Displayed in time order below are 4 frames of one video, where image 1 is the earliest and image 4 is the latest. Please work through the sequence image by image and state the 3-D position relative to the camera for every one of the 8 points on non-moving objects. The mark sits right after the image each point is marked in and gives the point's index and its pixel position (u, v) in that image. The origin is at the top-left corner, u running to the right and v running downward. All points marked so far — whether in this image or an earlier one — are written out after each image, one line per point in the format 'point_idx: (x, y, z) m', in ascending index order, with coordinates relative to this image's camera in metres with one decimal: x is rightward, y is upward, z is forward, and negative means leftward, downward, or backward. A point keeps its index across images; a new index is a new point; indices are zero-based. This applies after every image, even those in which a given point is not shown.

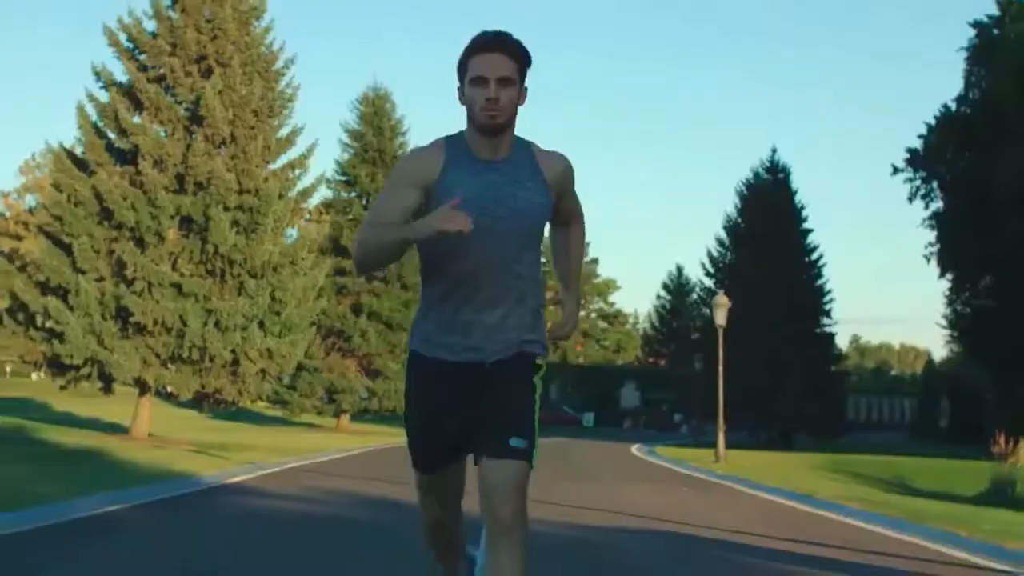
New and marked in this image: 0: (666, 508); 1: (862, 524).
0: (+1.8, -2.4, +17.2) m
1: (+3.5, -2.3, +15.2) m
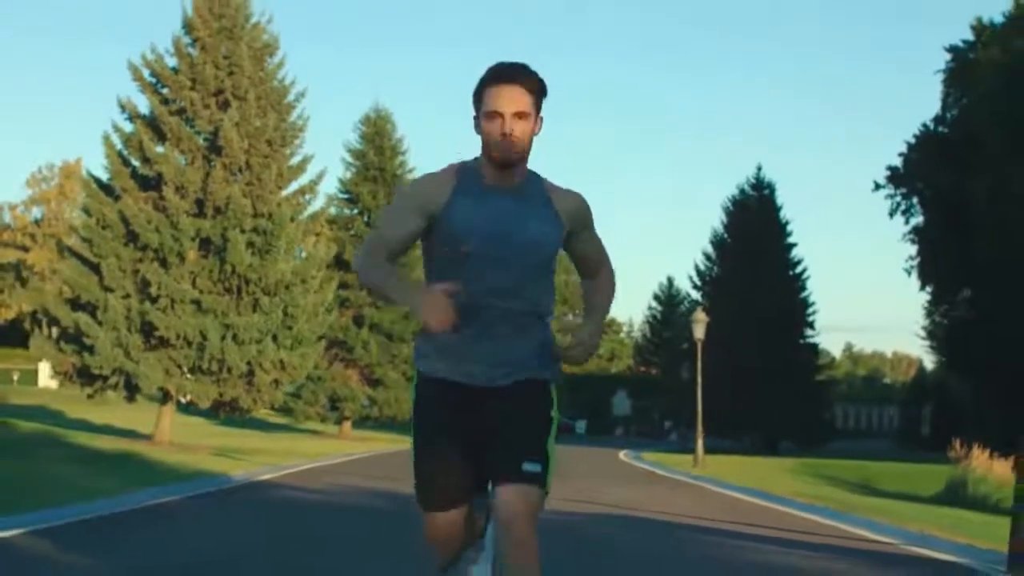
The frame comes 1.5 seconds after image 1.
0: (+1.7, -2.6, +18.6) m
1: (+3.4, -2.5, +16.5) m
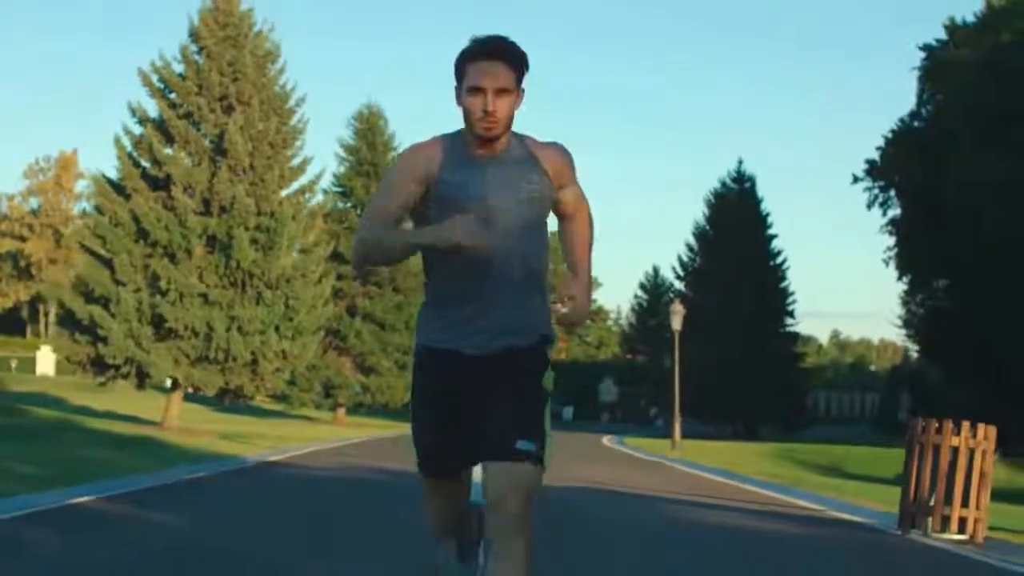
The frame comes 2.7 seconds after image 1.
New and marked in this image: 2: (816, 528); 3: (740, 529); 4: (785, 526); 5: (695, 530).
0: (+1.6, -2.5, +19.7) m
1: (+3.3, -2.5, +17.7) m
2: (+2.8, -2.2, +13.8) m
3: (+2.0, -2.1, +13.3) m
4: (+2.5, -2.2, +13.9) m
5: (+1.6, -2.1, +13.0) m
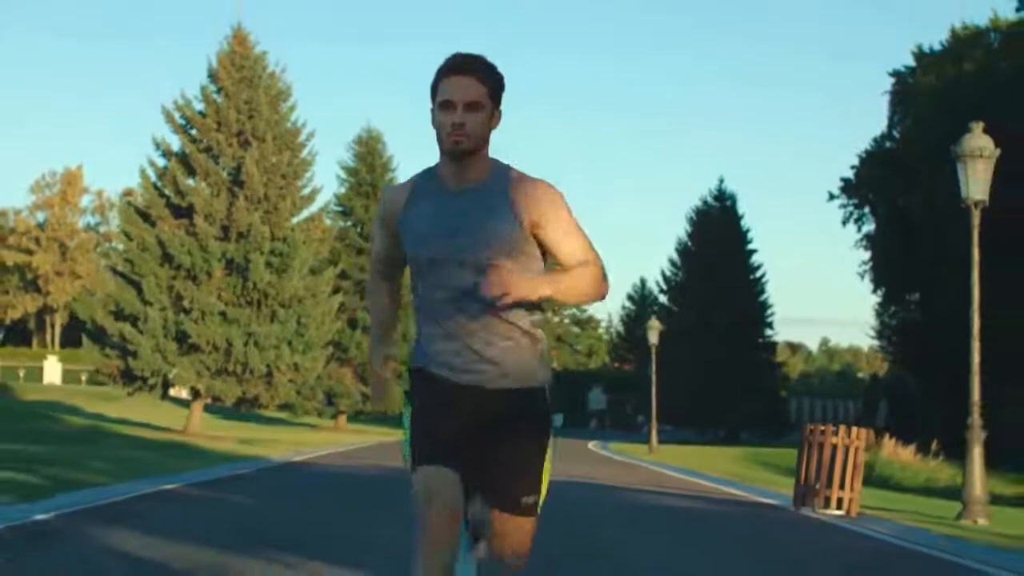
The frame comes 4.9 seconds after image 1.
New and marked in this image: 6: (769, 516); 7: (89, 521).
0: (+1.4, -2.8, +21.6) m
1: (+3.2, -2.7, +19.6) m
2: (+2.7, -2.4, +15.7) m
3: (+1.9, -2.4, +15.2) m
4: (+2.4, -2.4, +15.7) m
5: (+1.5, -2.3, +14.9) m
6: (+2.6, -2.4, +14.8) m
7: (-3.7, -2.1, +13.4) m
